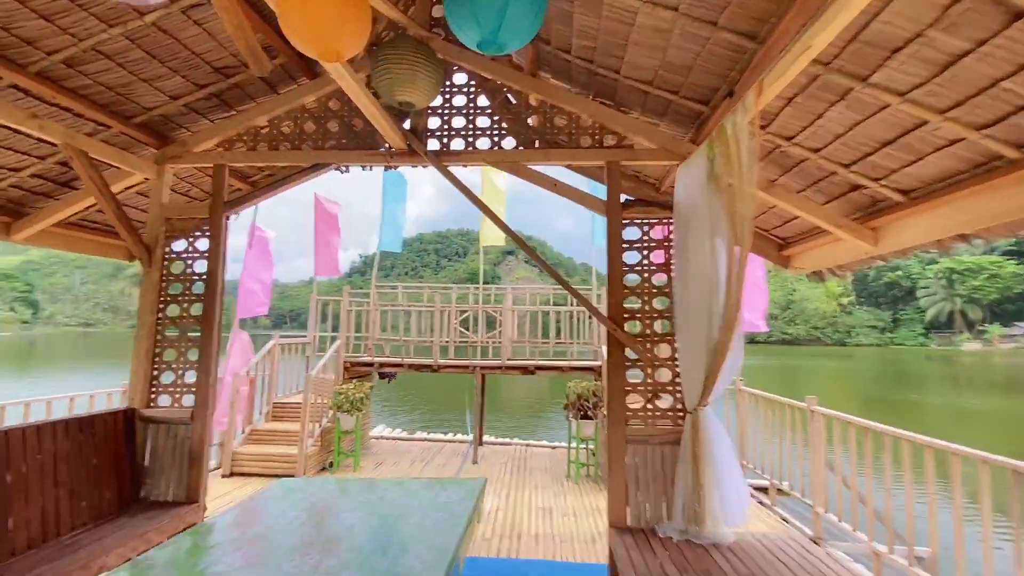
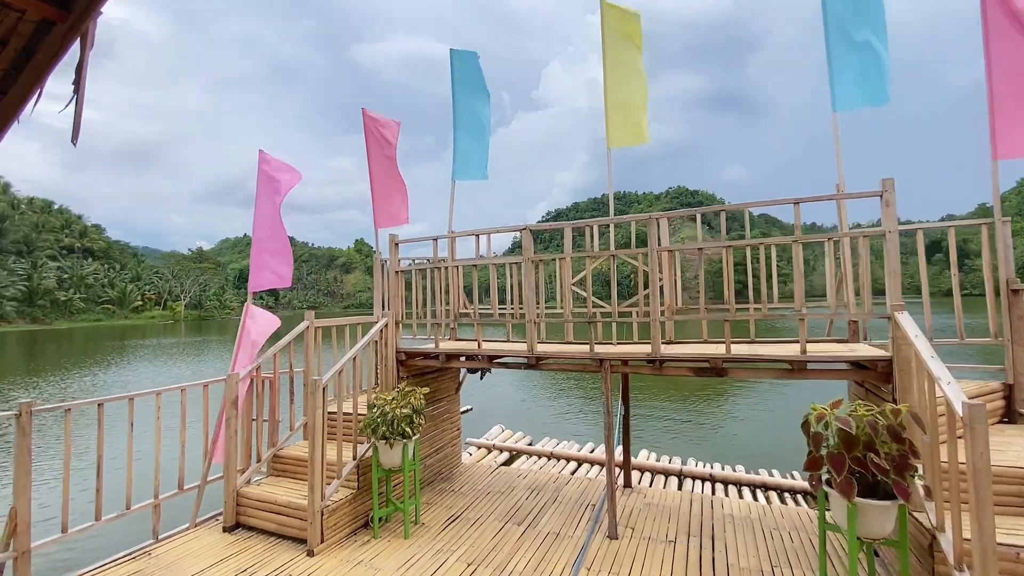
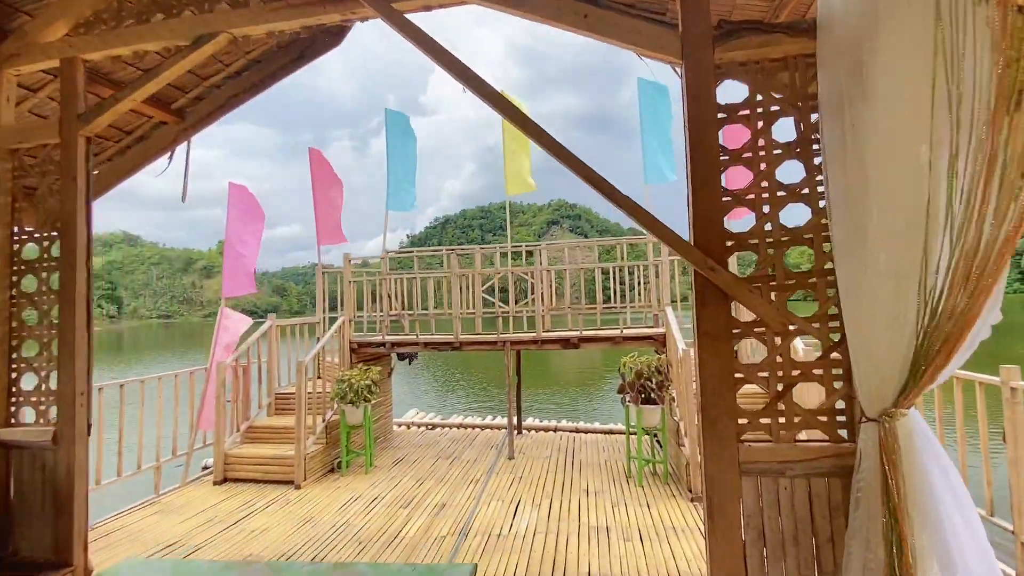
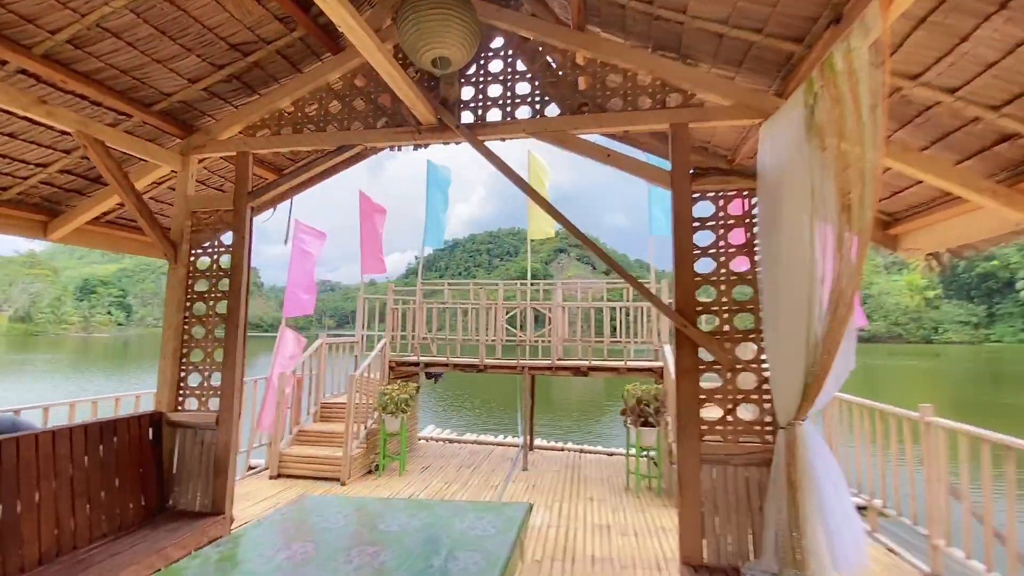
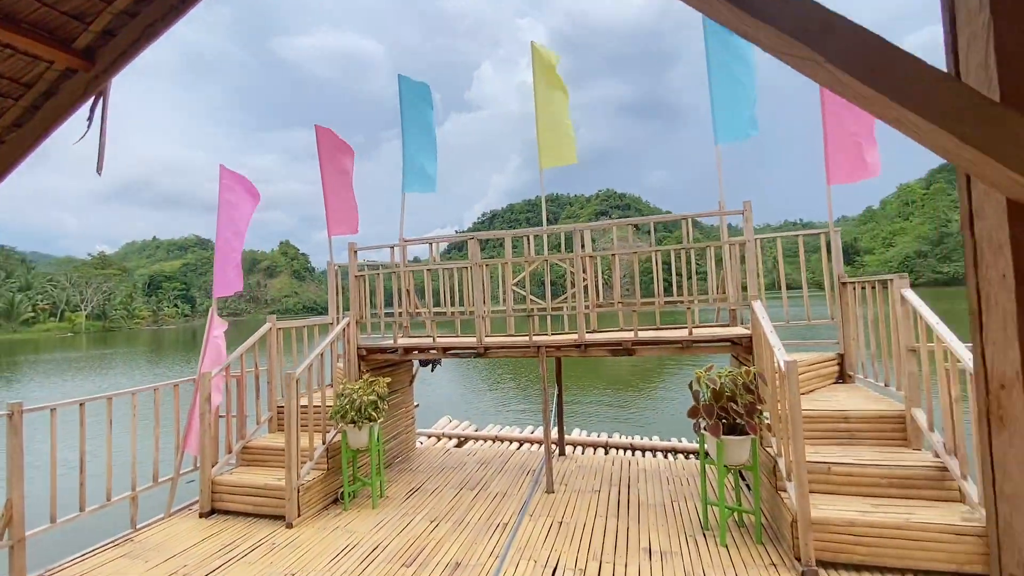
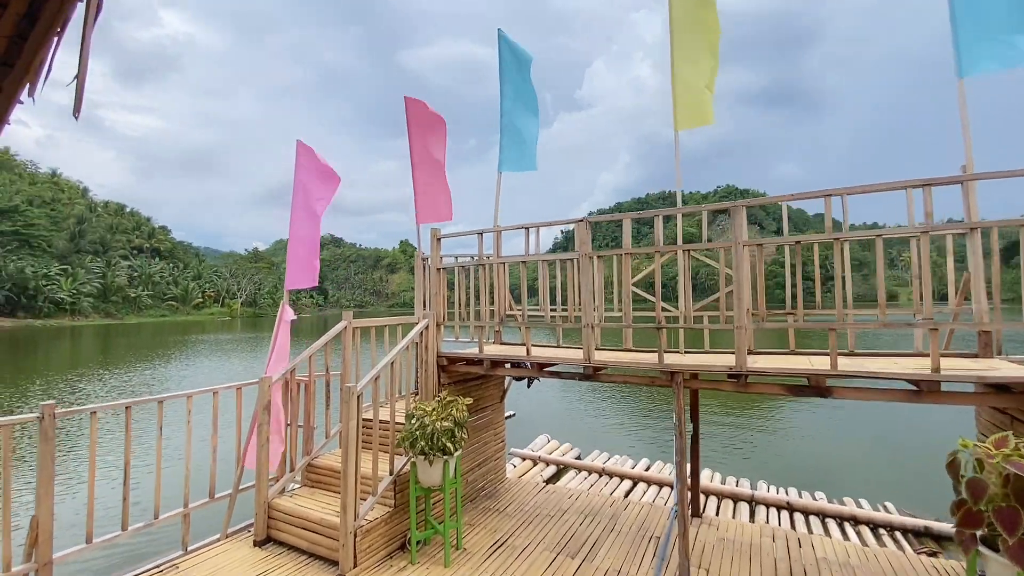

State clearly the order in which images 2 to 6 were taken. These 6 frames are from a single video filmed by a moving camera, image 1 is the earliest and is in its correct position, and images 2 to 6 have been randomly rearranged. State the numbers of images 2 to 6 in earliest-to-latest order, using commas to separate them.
4, 3, 5, 2, 6
